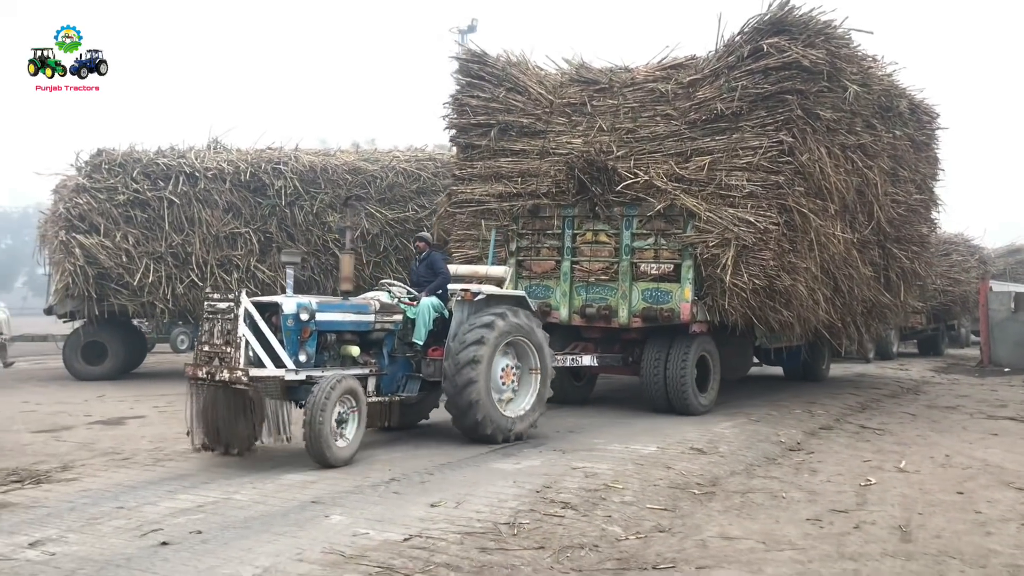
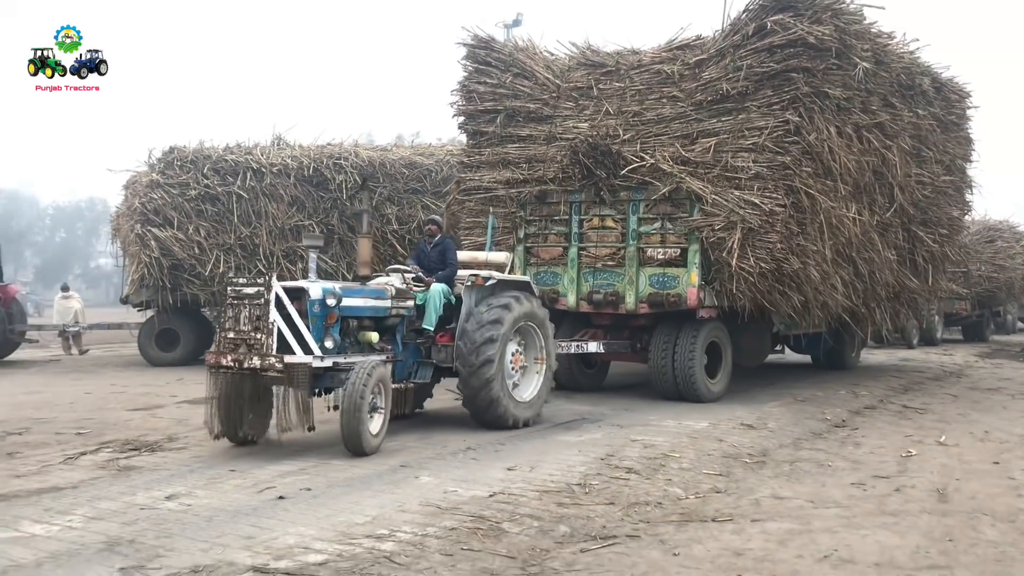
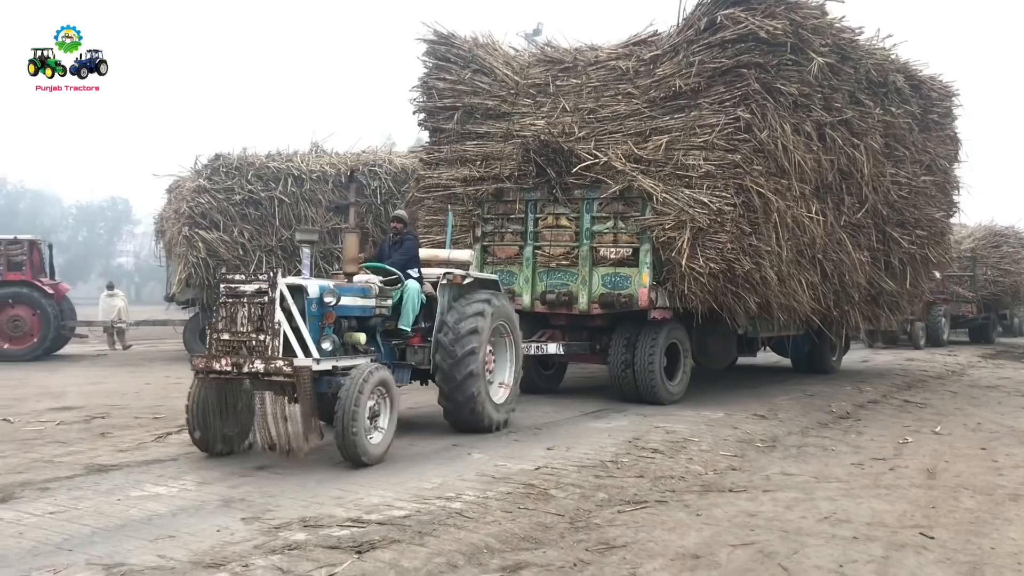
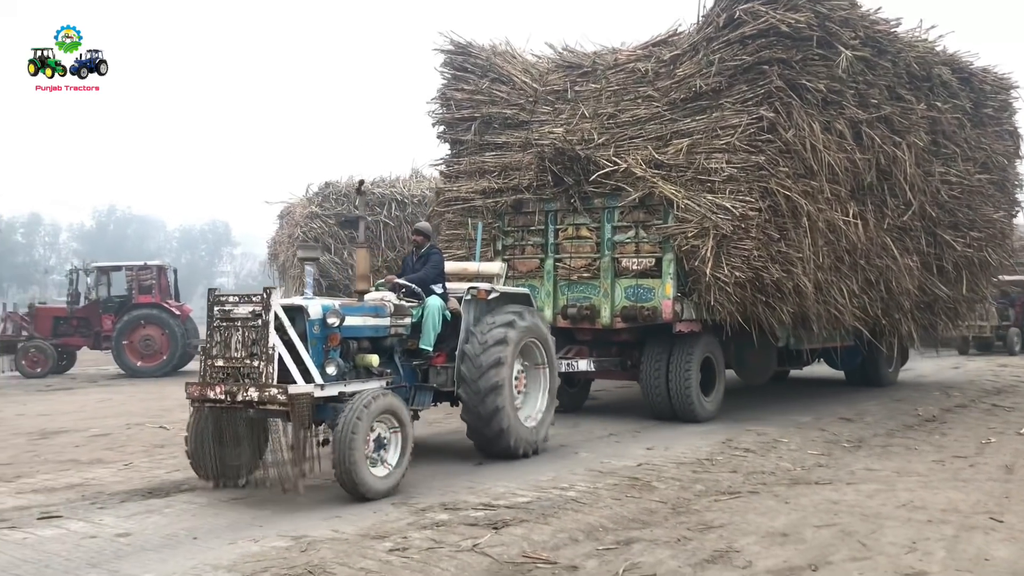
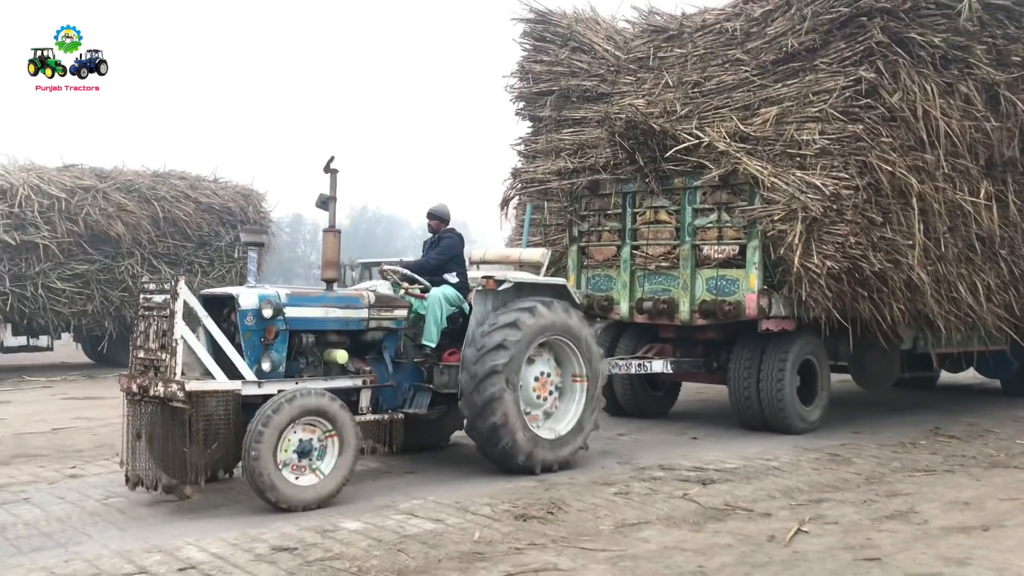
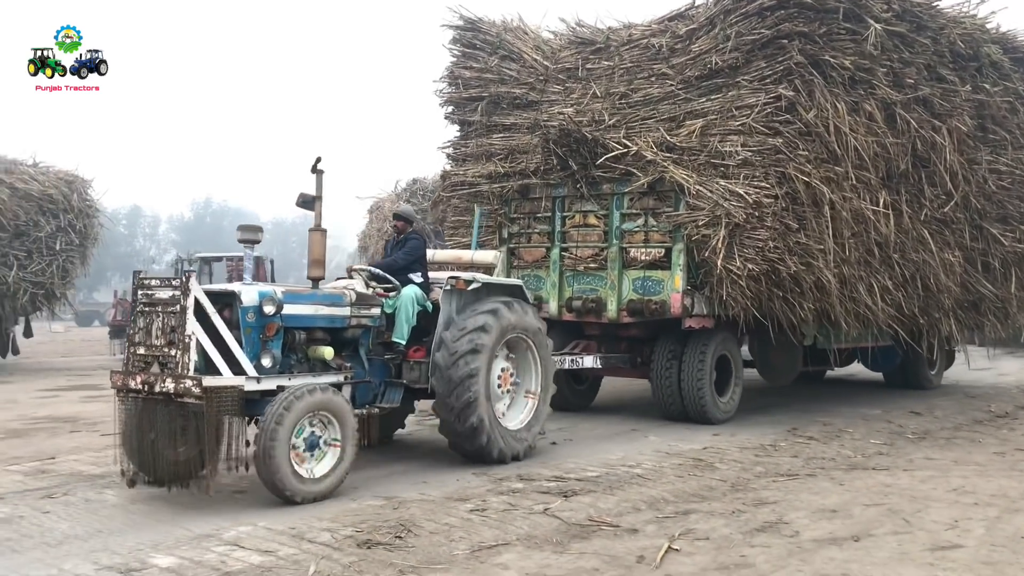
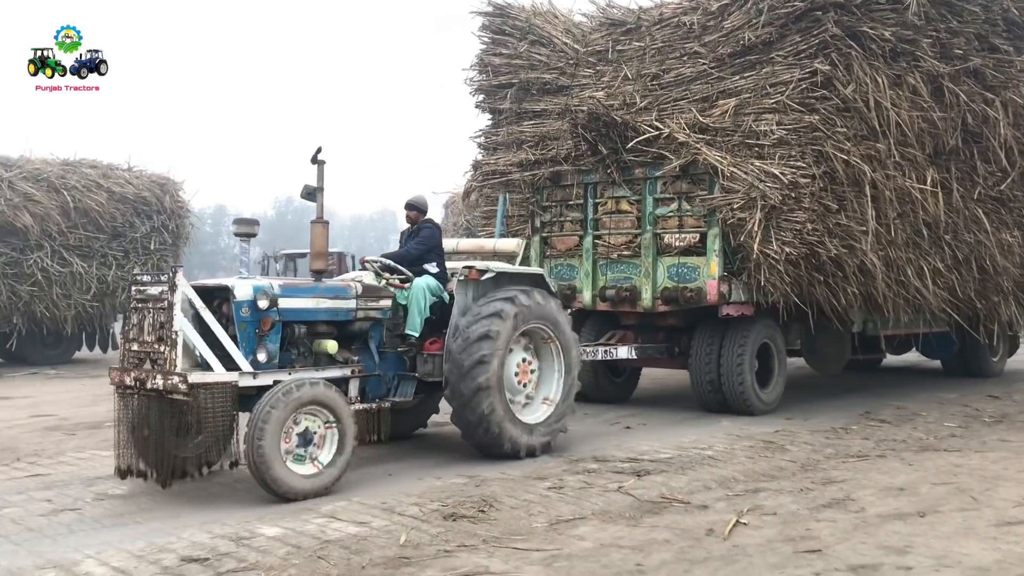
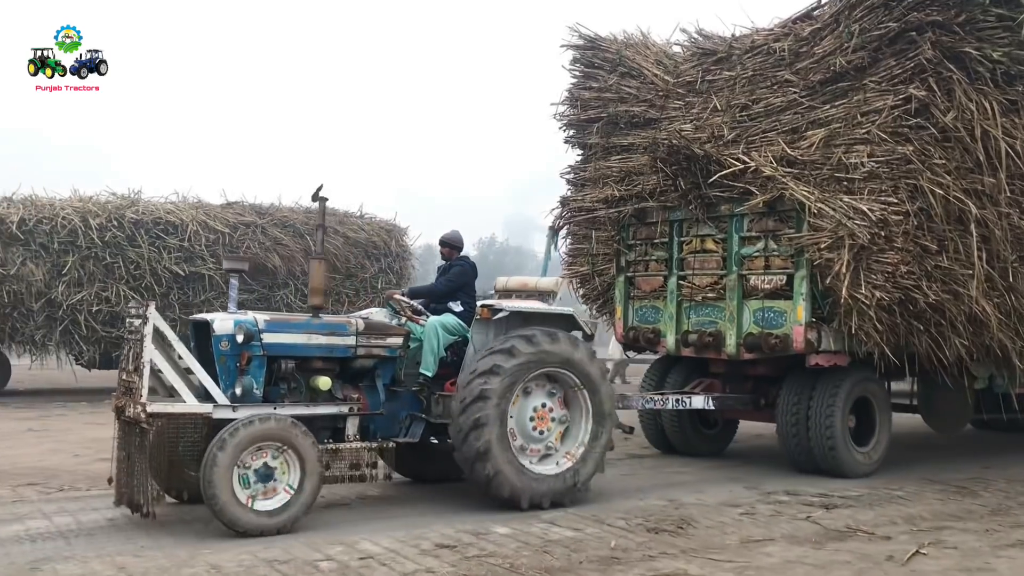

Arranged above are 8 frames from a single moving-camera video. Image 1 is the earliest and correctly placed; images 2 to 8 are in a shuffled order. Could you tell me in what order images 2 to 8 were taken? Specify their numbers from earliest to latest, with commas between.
2, 3, 4, 6, 7, 5, 8
